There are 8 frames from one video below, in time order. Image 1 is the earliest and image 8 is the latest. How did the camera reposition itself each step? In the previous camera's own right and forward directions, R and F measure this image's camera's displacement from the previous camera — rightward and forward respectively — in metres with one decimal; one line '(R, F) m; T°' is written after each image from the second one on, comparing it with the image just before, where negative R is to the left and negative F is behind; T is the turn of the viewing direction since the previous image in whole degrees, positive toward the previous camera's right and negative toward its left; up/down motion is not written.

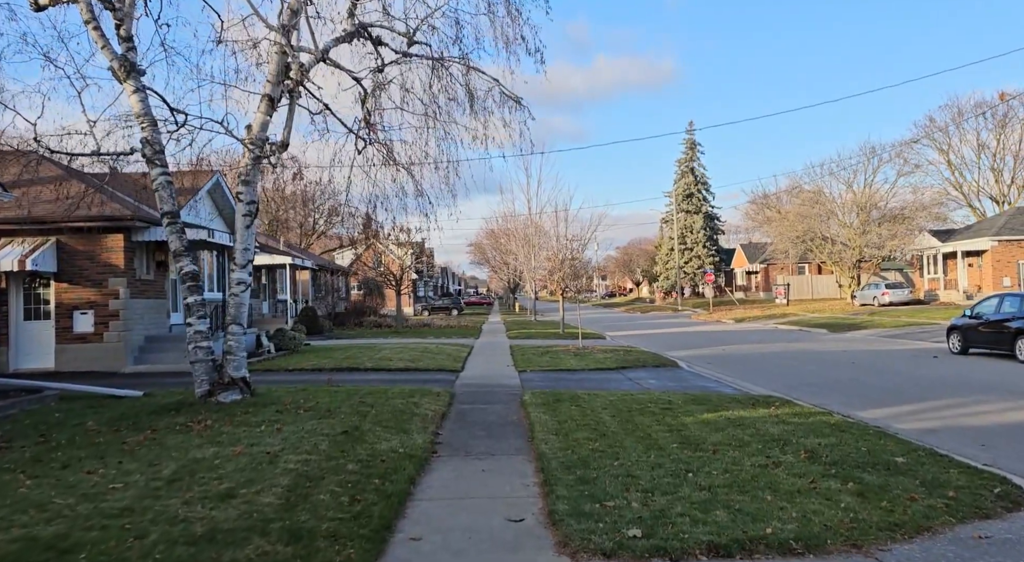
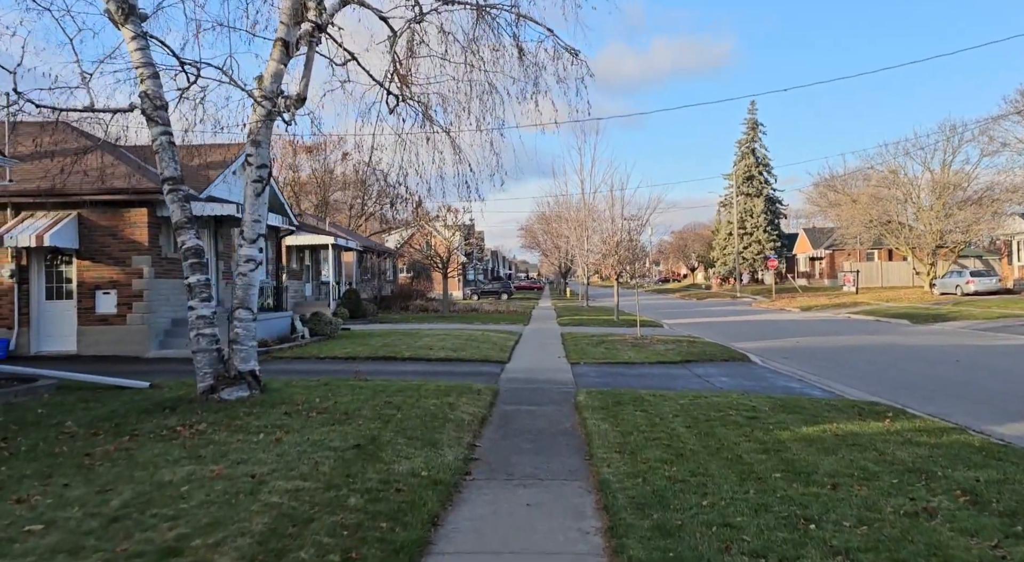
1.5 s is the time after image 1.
(0.0, +1.5) m; -4°
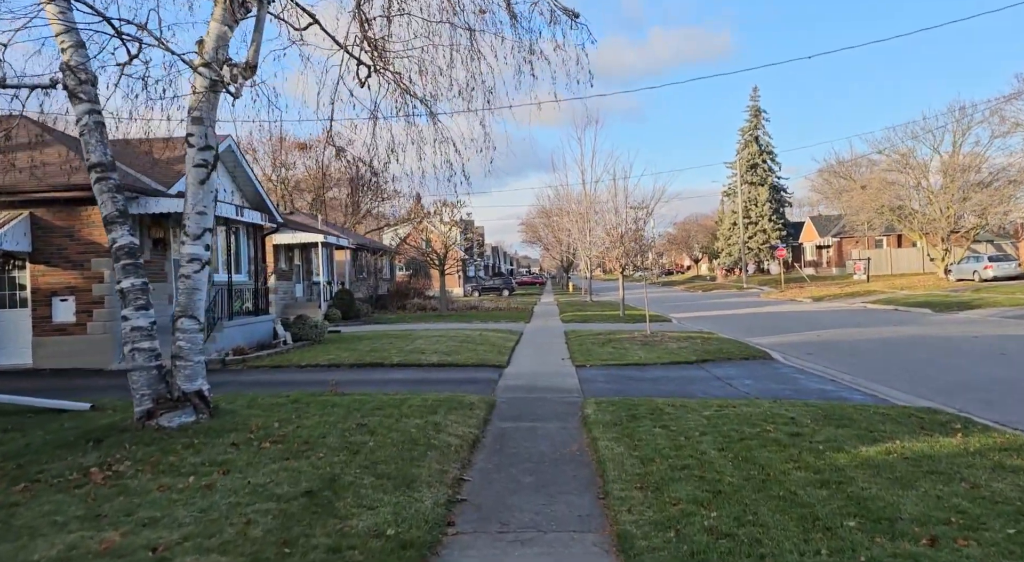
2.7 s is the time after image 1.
(+0.1, +1.2) m; 0°
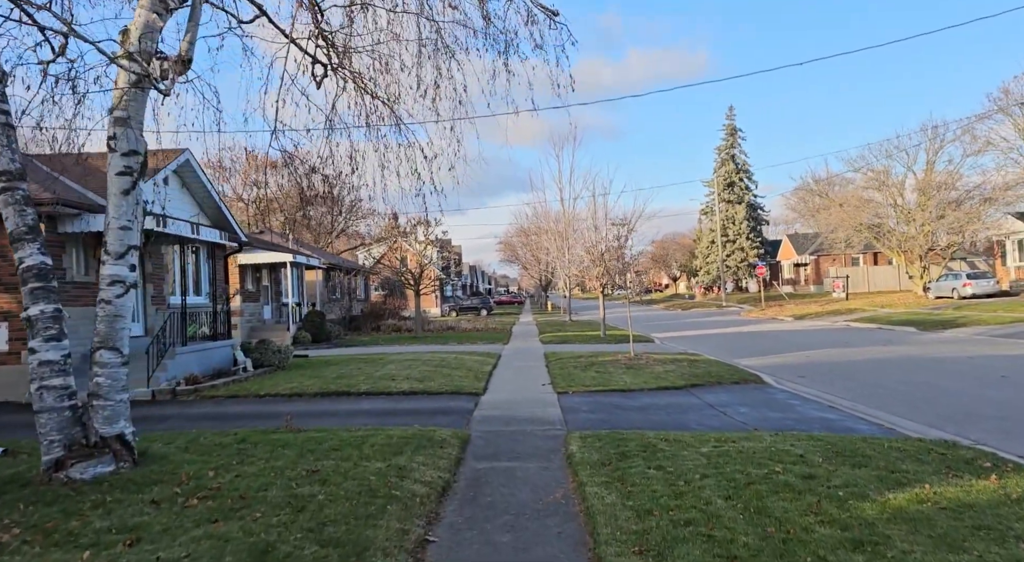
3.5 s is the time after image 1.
(0.0, +0.8) m; +2°
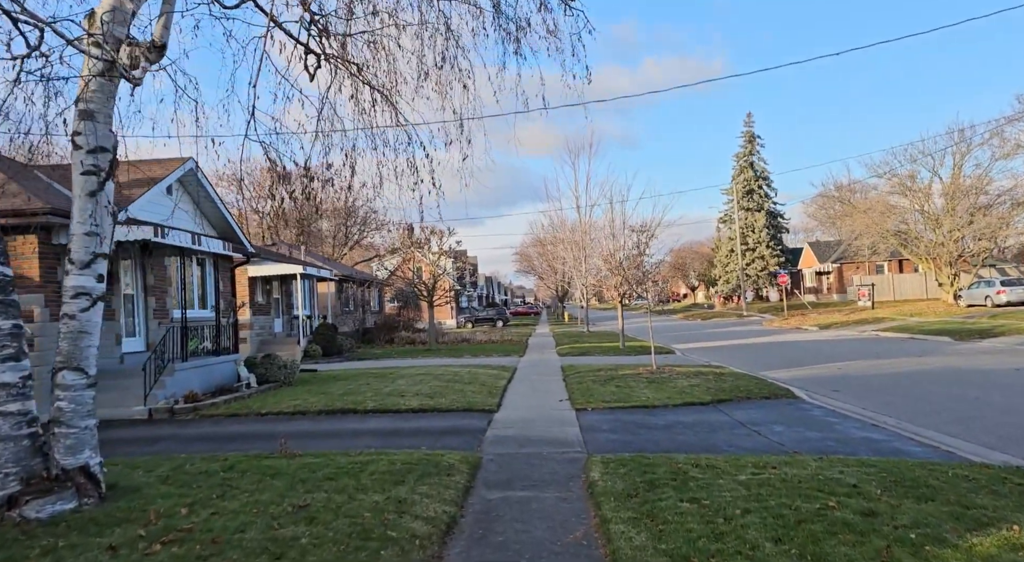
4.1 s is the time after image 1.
(0.0, +0.7) m; -1°
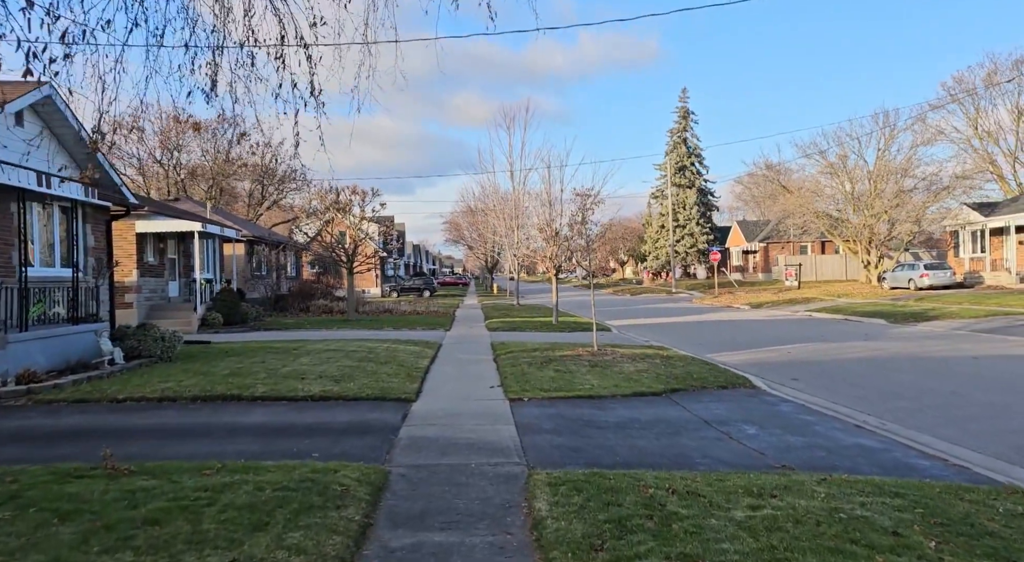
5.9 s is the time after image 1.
(0.0, +1.8) m; +6°
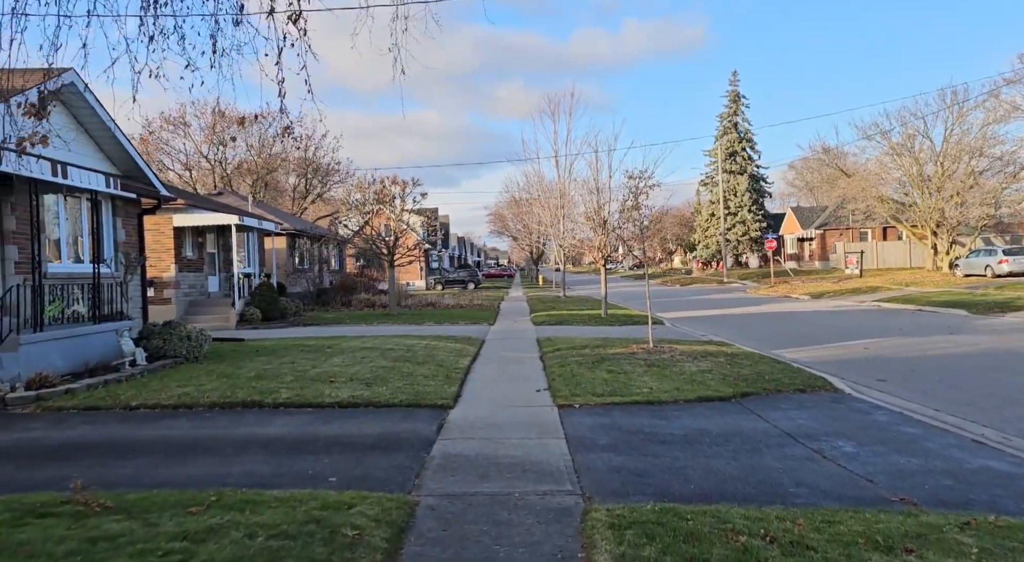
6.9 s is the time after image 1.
(0.0, +1.1) m; -4°
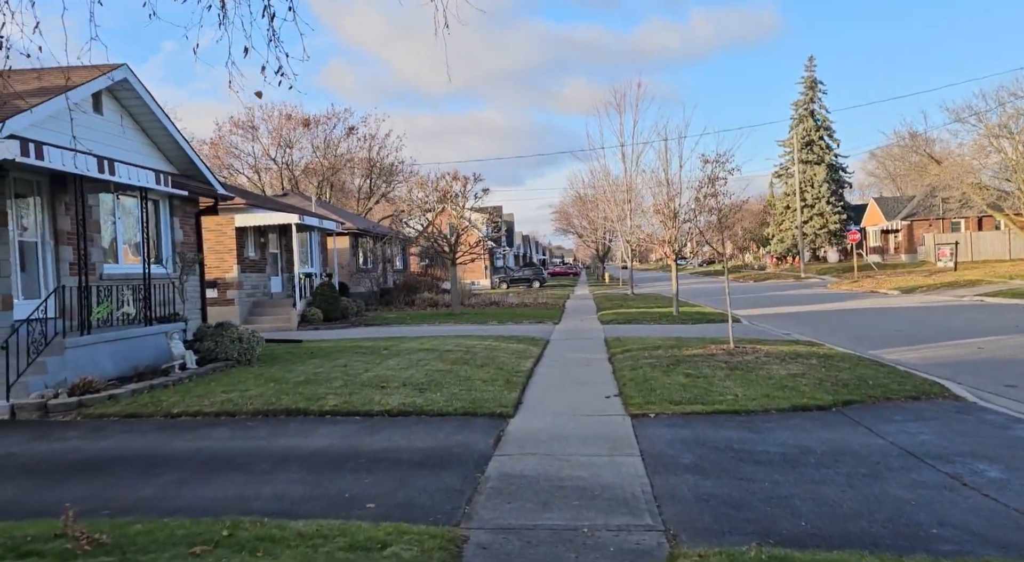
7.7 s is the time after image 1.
(0.0, +0.9) m; -6°
